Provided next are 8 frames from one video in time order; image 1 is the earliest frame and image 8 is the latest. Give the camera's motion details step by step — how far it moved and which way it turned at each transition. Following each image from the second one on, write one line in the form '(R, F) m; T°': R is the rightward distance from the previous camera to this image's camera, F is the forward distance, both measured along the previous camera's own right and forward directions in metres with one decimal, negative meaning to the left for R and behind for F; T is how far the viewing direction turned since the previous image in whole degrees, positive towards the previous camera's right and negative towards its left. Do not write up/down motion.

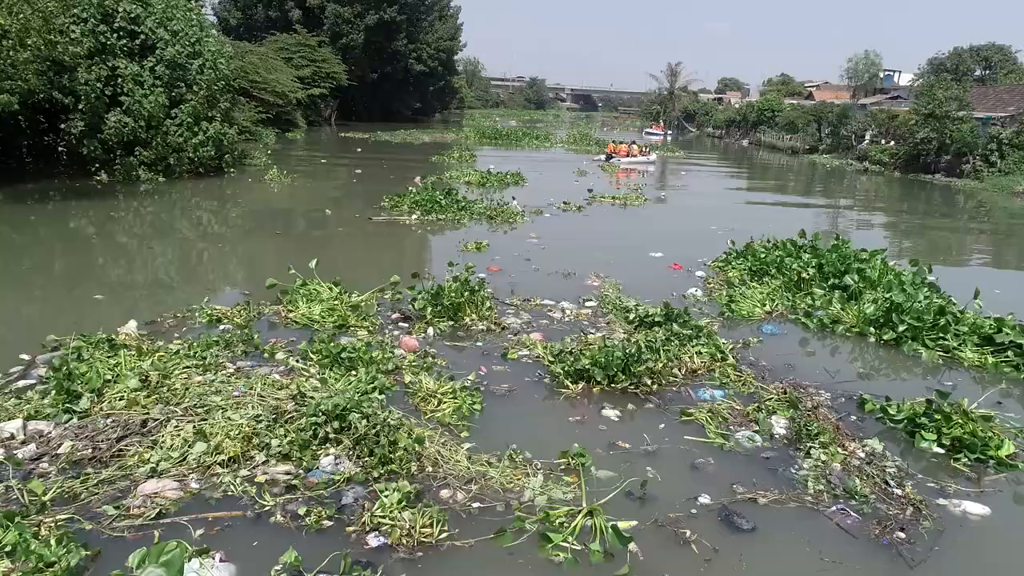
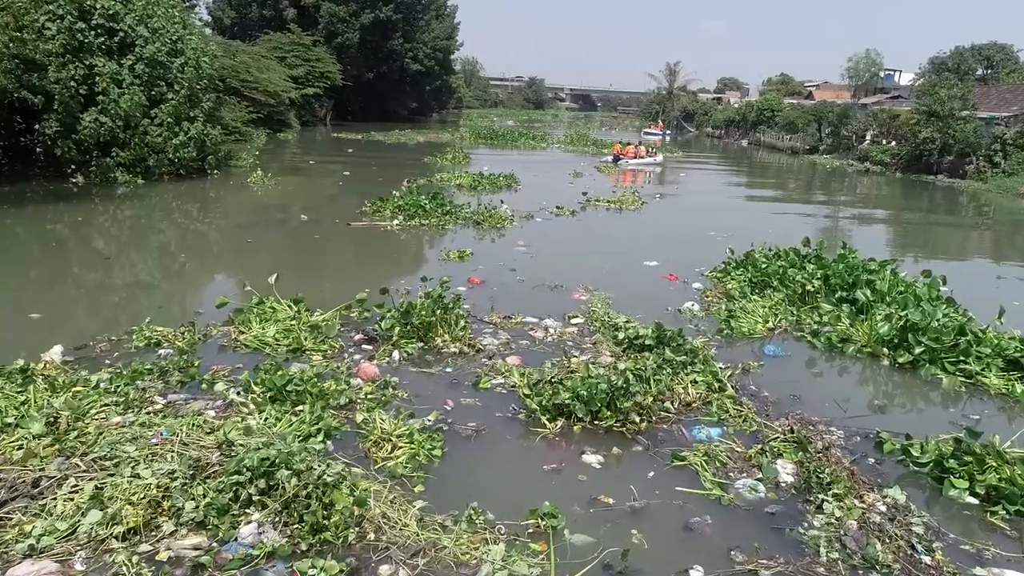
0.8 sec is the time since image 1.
(+0.1, +0.5) m; 0°
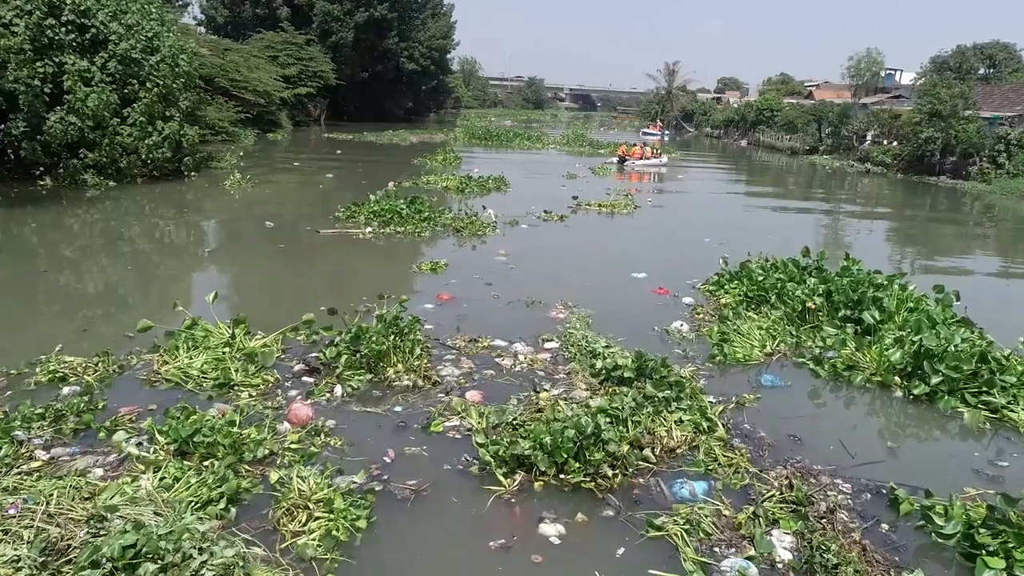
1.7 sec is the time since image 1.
(+0.2, +0.5) m; 0°
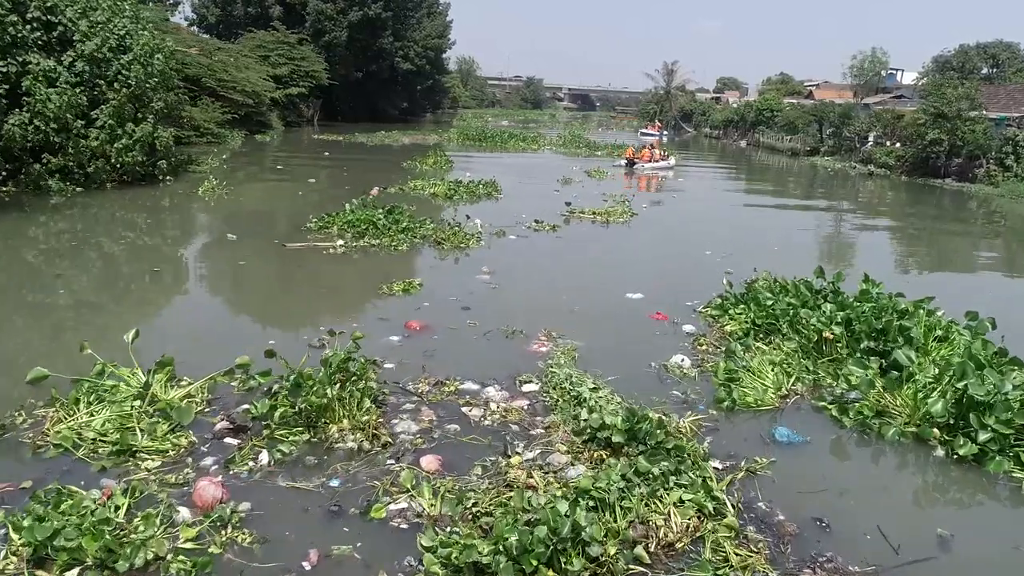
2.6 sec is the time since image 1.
(+0.1, +0.7) m; 0°
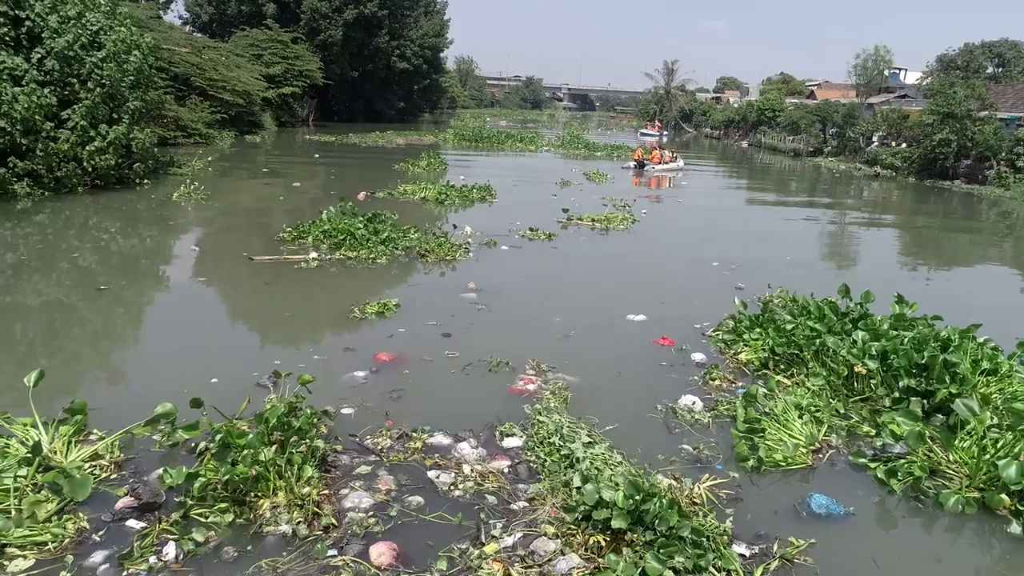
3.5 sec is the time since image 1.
(+0.1, +0.6) m; 0°
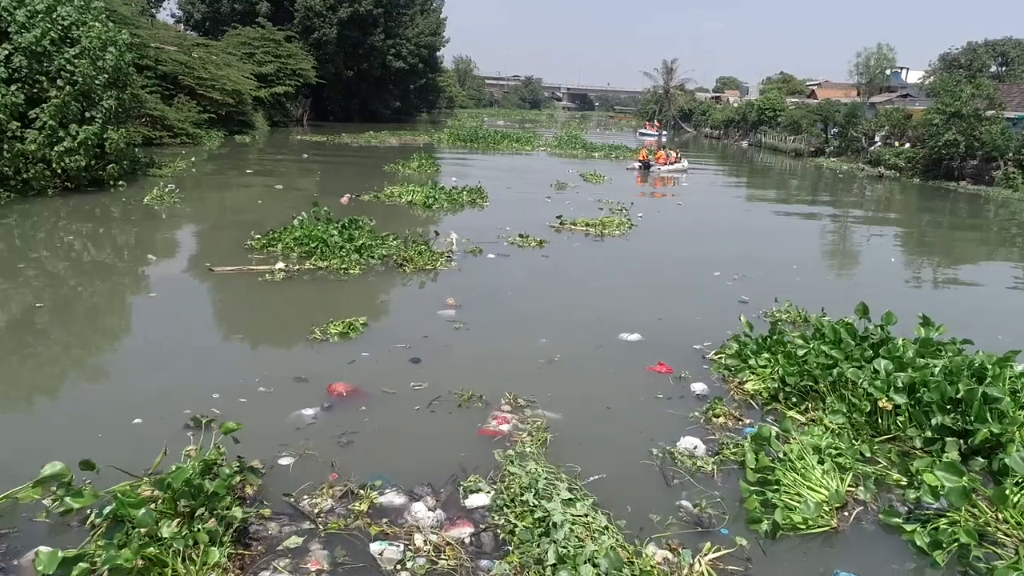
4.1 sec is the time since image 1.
(+0.1, +0.5) m; 0°
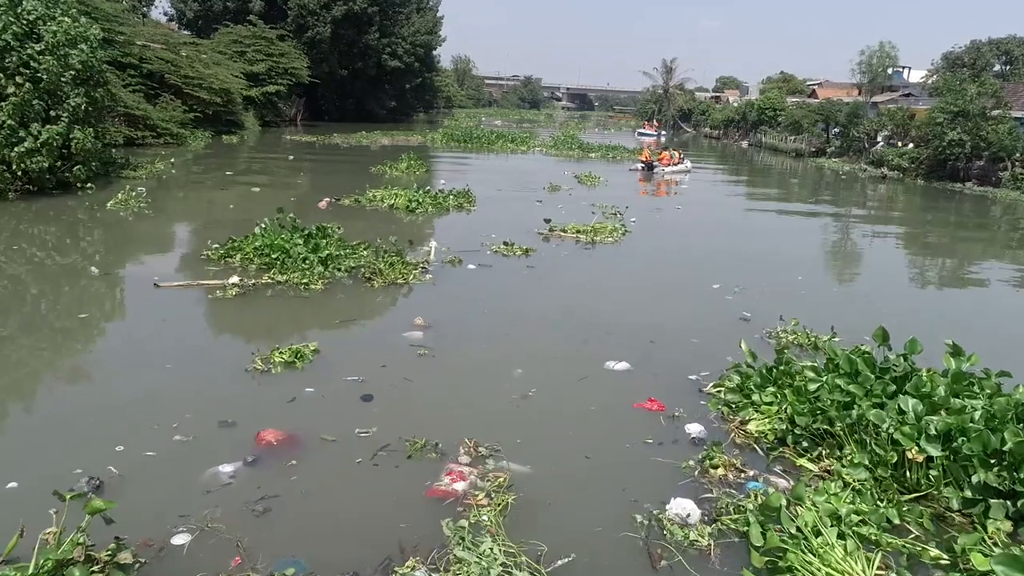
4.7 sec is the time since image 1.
(+0.1, +0.6) m; 0°
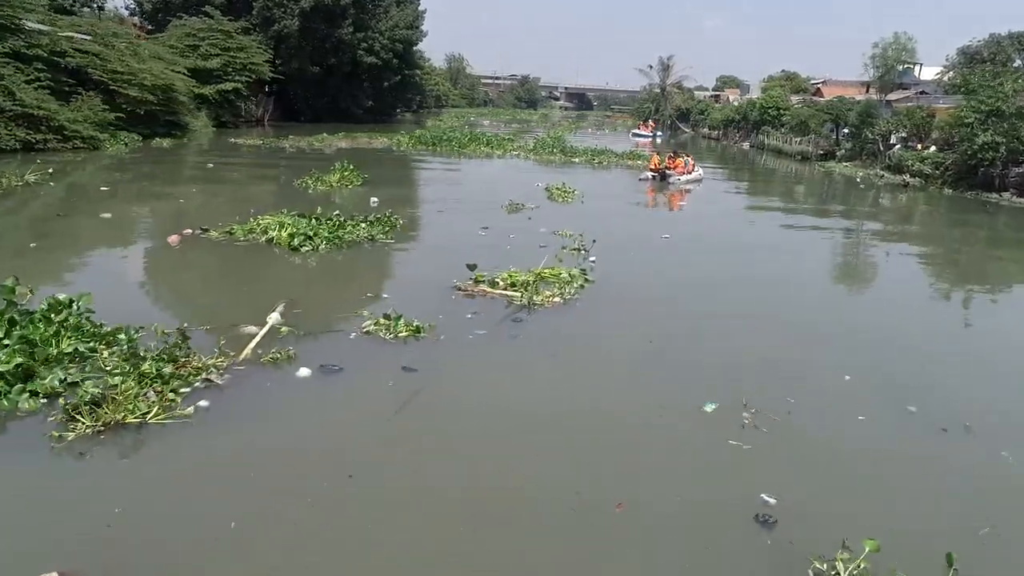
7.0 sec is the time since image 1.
(+0.7, +2.8) m; 0°
